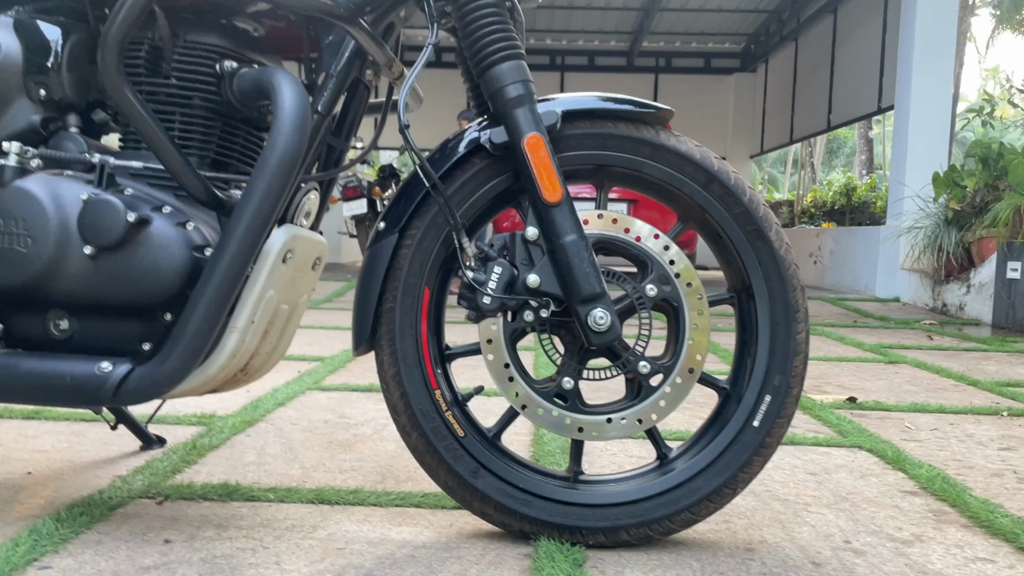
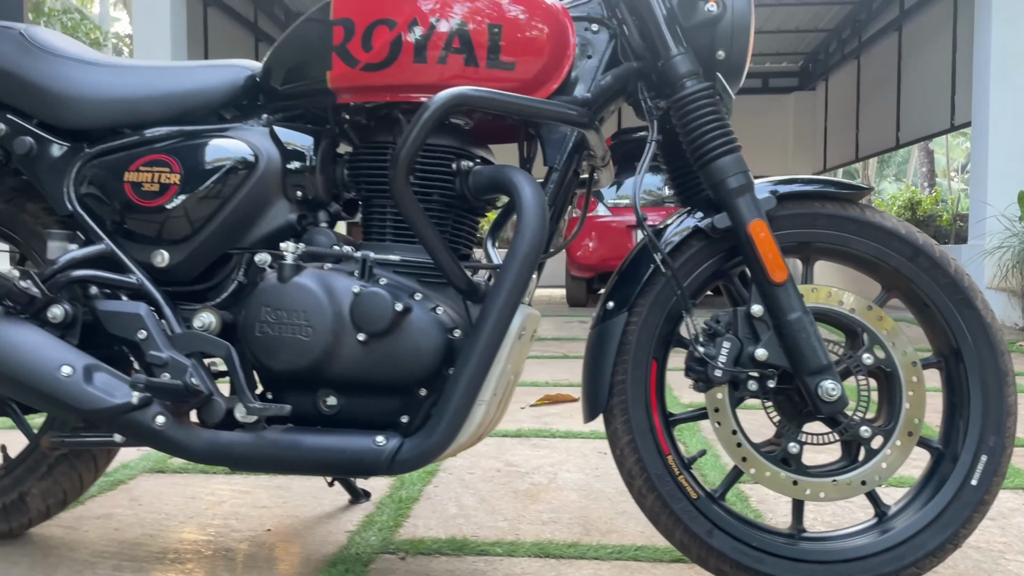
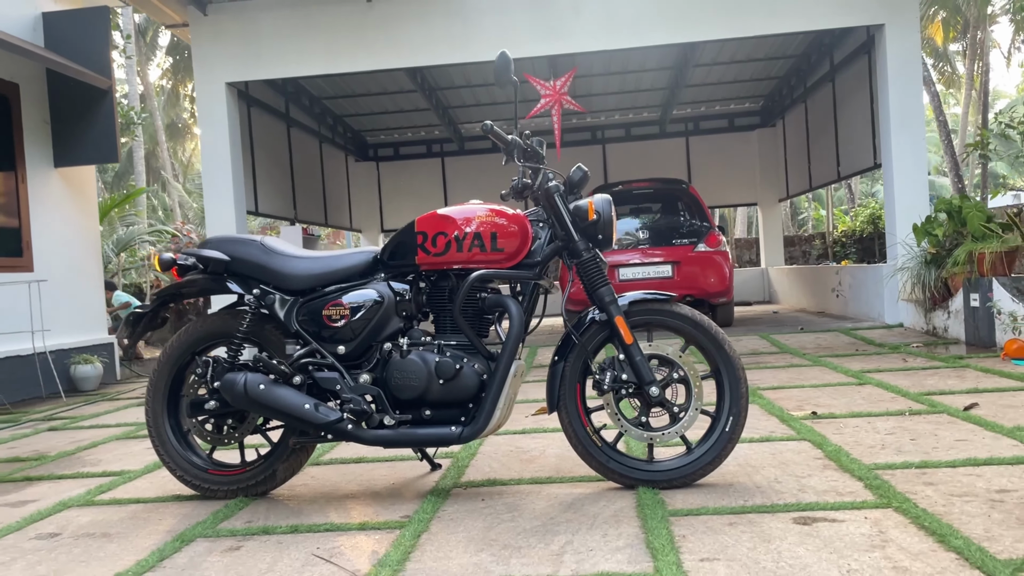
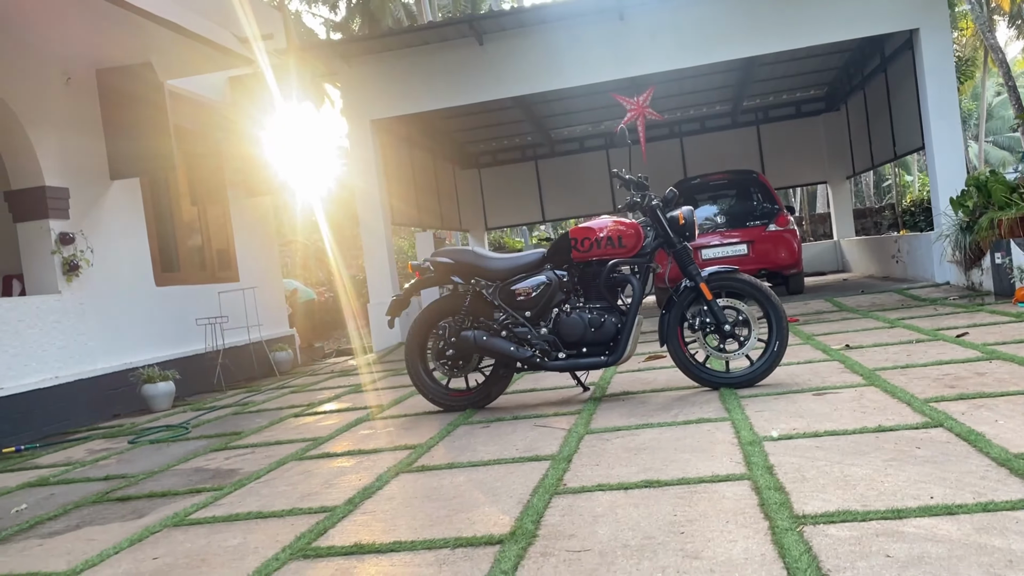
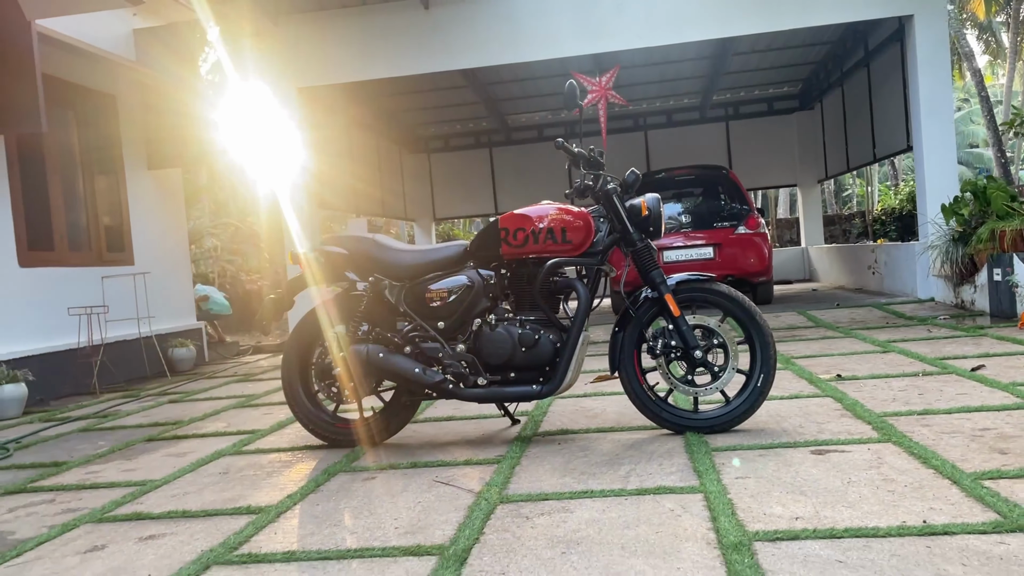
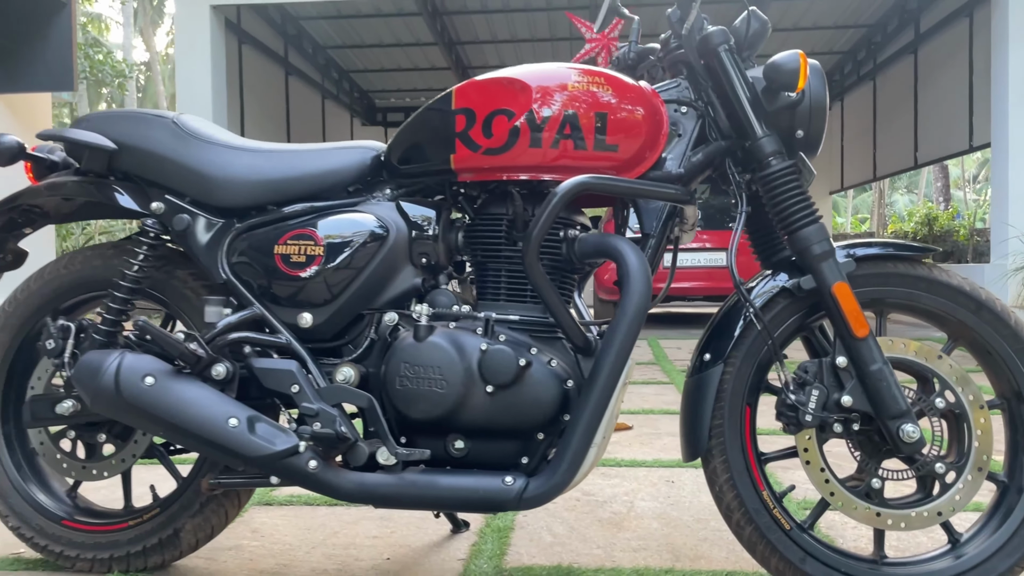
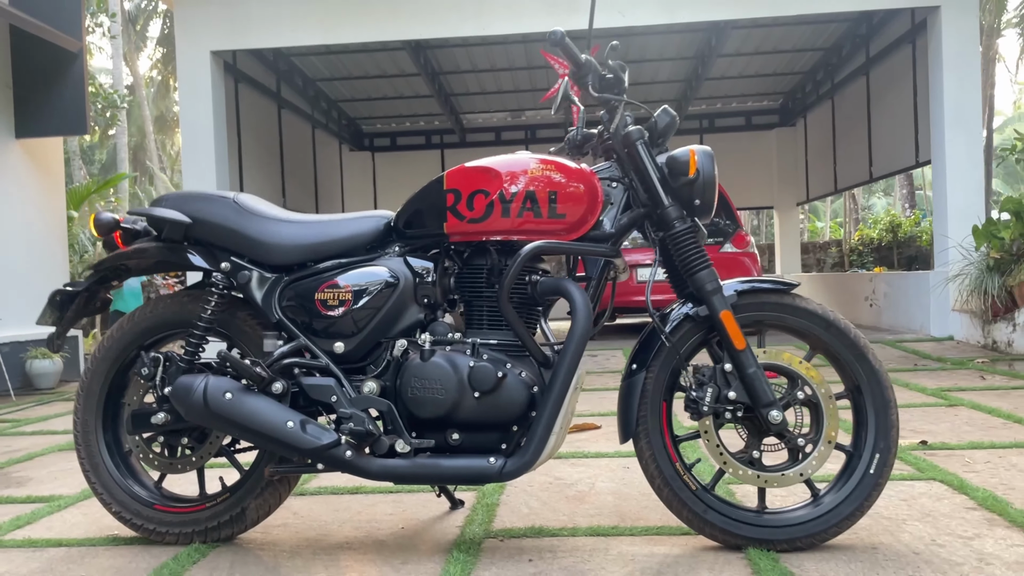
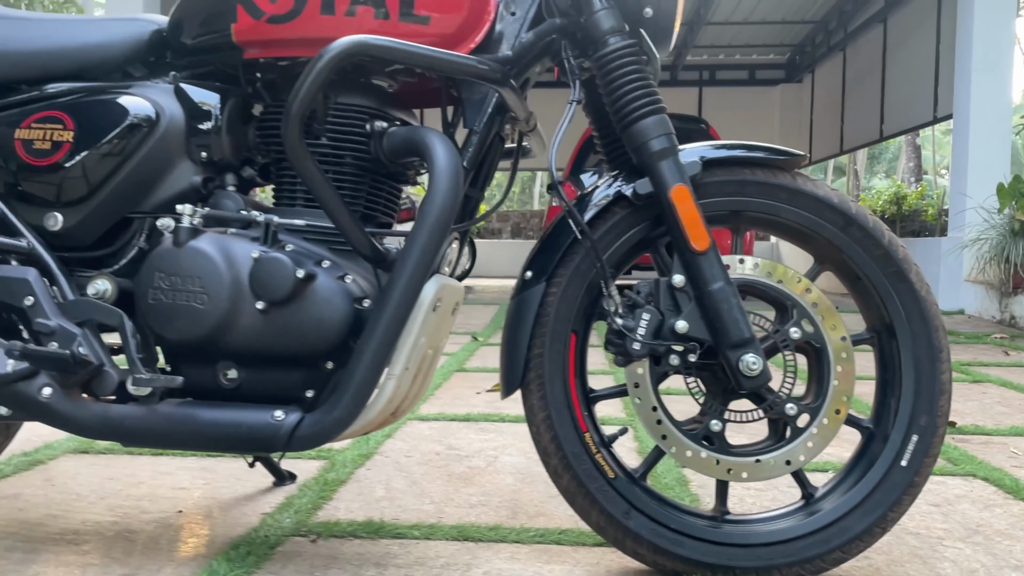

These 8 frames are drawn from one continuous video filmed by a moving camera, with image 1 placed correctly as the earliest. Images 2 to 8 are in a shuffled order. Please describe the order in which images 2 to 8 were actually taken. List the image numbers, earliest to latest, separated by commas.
8, 2, 6, 7, 3, 5, 4
